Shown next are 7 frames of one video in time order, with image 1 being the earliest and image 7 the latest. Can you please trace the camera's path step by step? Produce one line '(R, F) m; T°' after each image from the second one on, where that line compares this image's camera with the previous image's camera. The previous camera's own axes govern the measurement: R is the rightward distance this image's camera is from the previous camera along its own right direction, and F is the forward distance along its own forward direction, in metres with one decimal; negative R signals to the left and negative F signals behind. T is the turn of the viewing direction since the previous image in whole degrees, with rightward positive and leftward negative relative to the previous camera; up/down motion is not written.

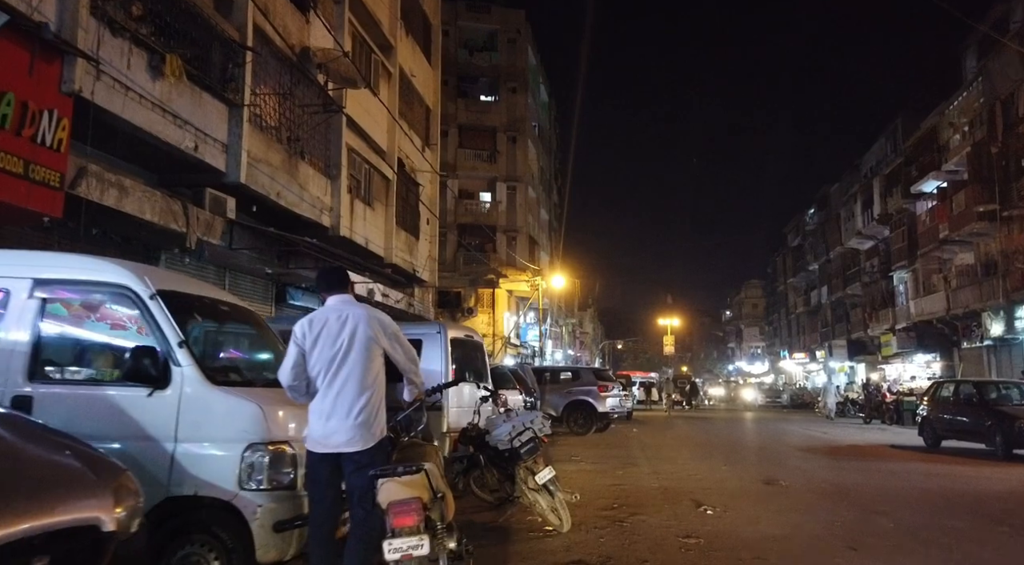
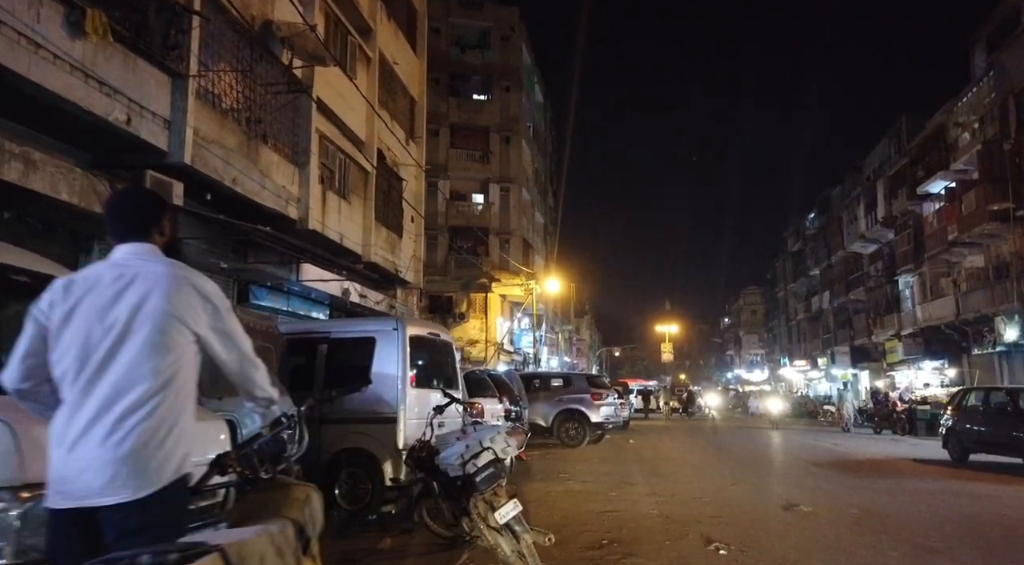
(+0.2, +1.4) m; 0°
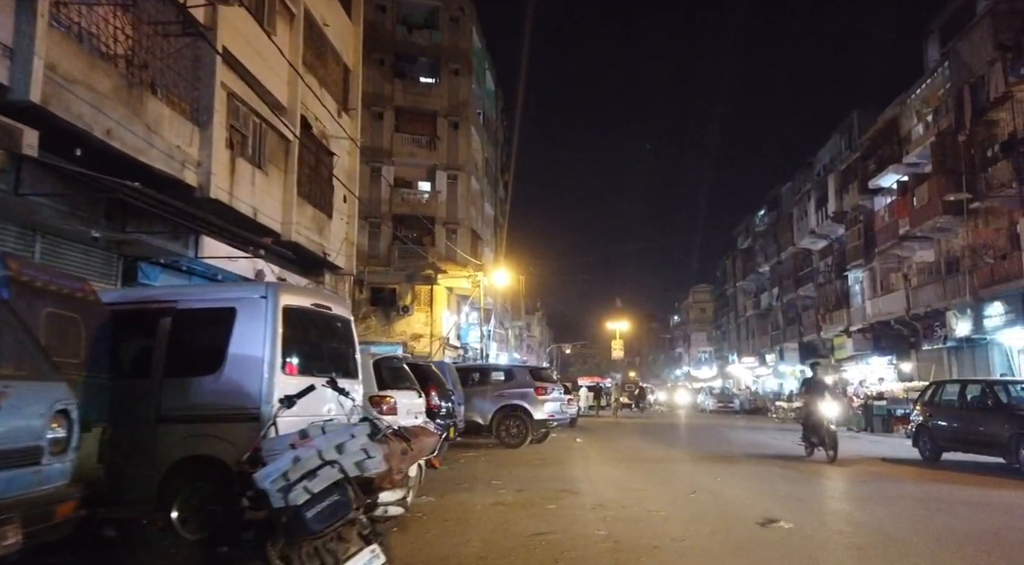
(+0.3, +1.6) m; +3°
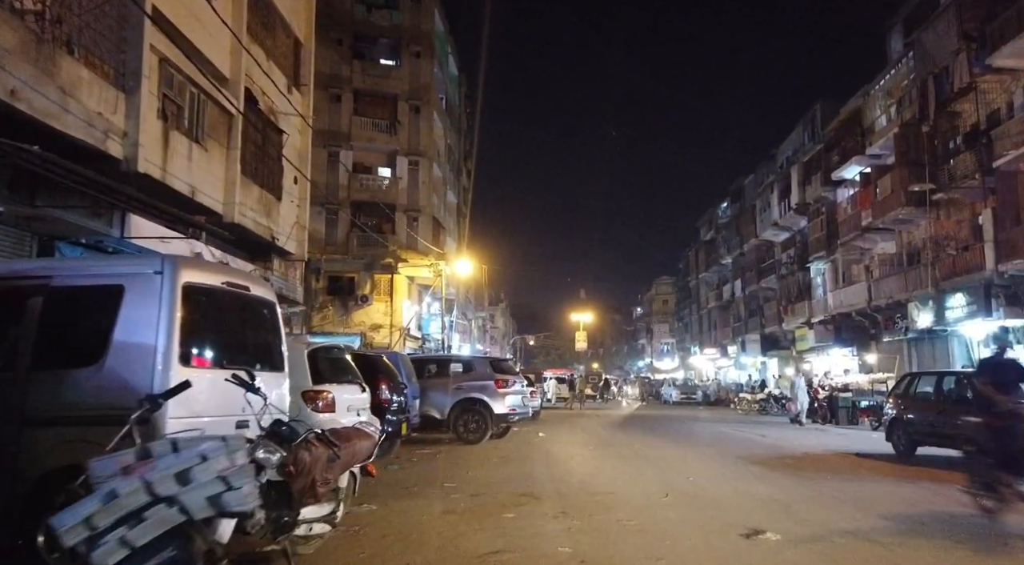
(+0.1, +0.8) m; +3°
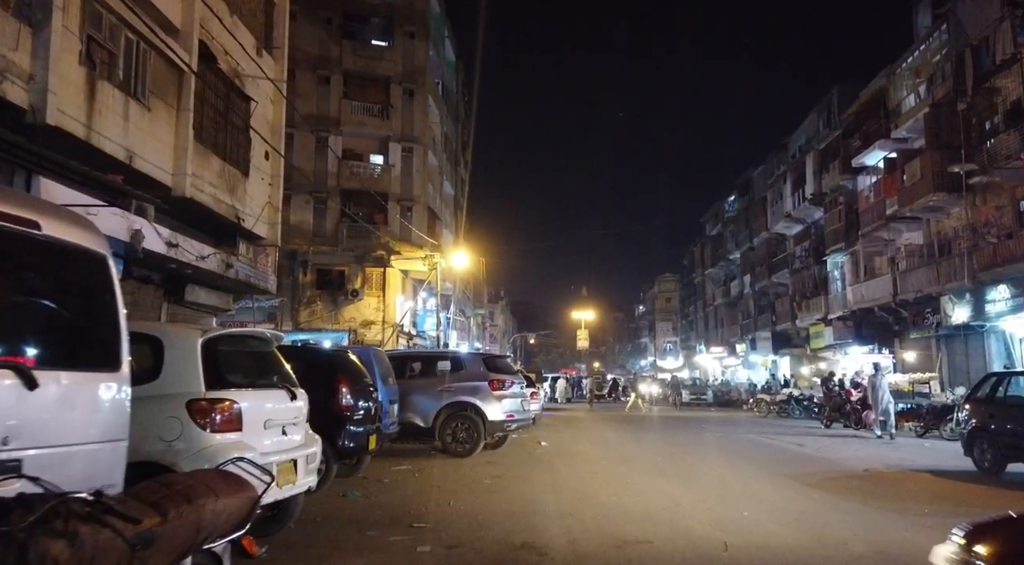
(+0.1, +2.4) m; 0°
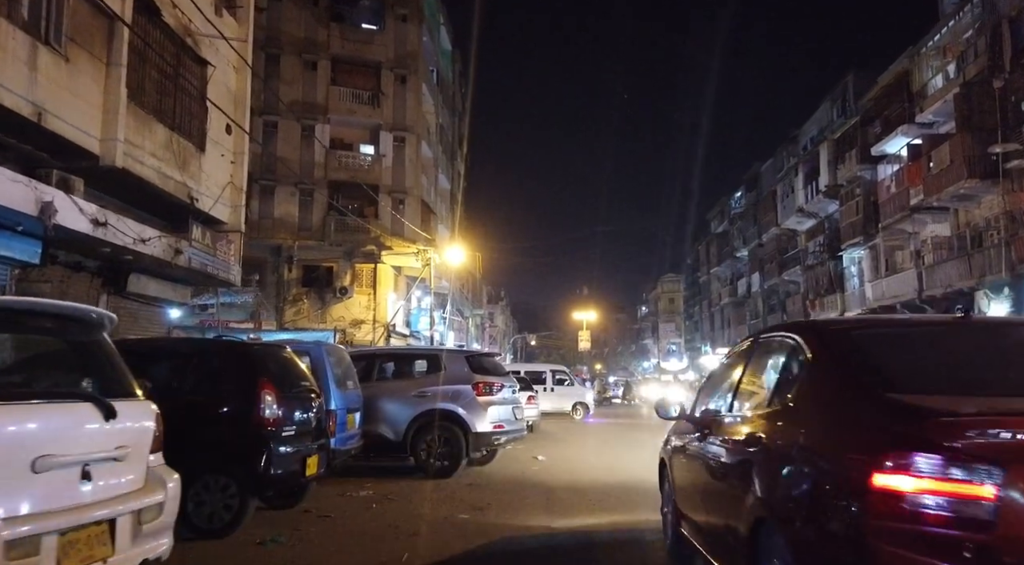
(+0.2, +2.3) m; 0°
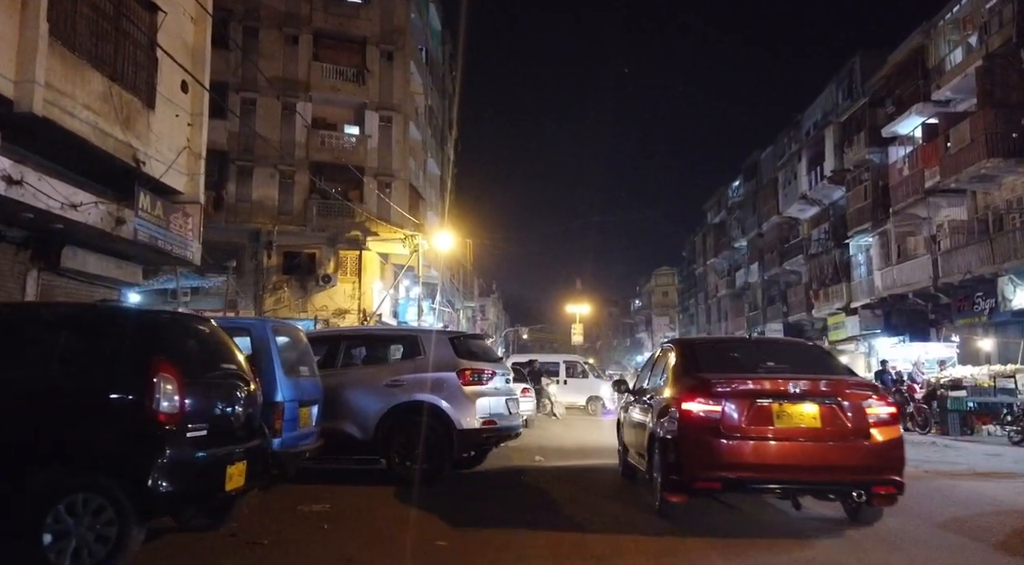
(0.0, +1.9) m; +1°
